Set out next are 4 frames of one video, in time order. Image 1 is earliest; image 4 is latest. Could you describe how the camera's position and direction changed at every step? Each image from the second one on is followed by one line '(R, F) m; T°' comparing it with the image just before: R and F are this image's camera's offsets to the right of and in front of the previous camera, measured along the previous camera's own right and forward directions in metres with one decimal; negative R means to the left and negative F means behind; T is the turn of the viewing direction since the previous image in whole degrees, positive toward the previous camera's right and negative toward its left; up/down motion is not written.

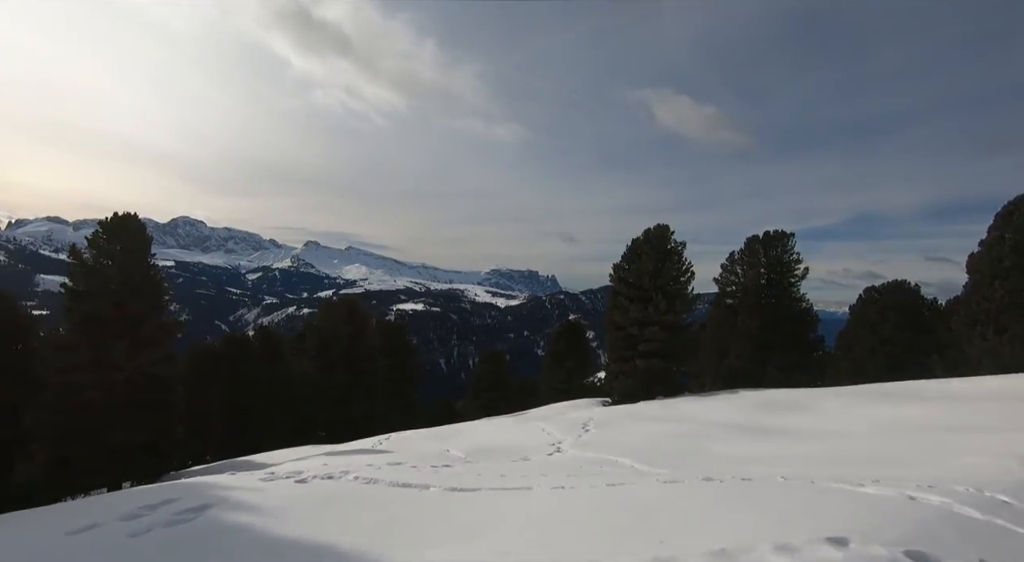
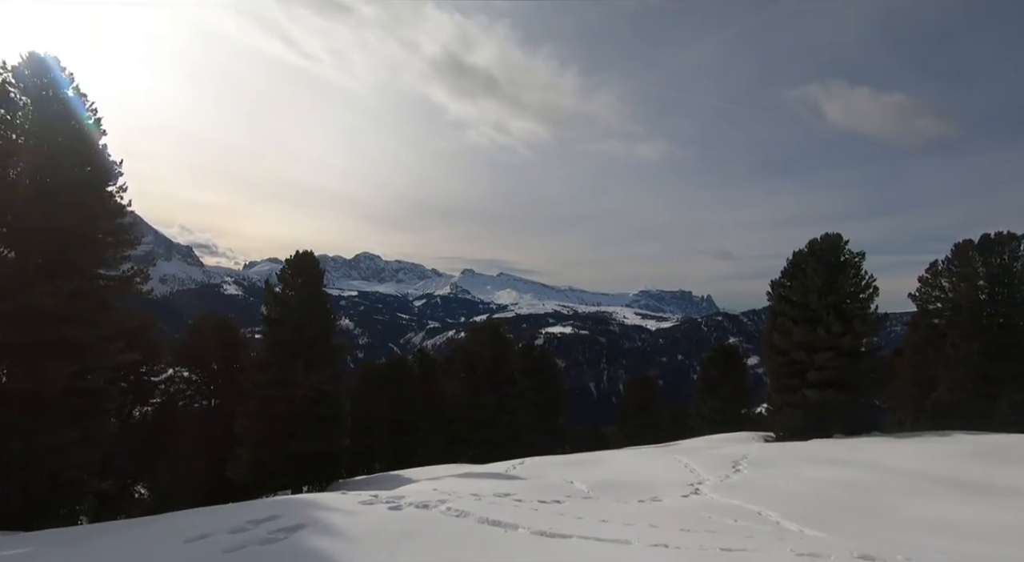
(+0.7, +0.9) m; -16°
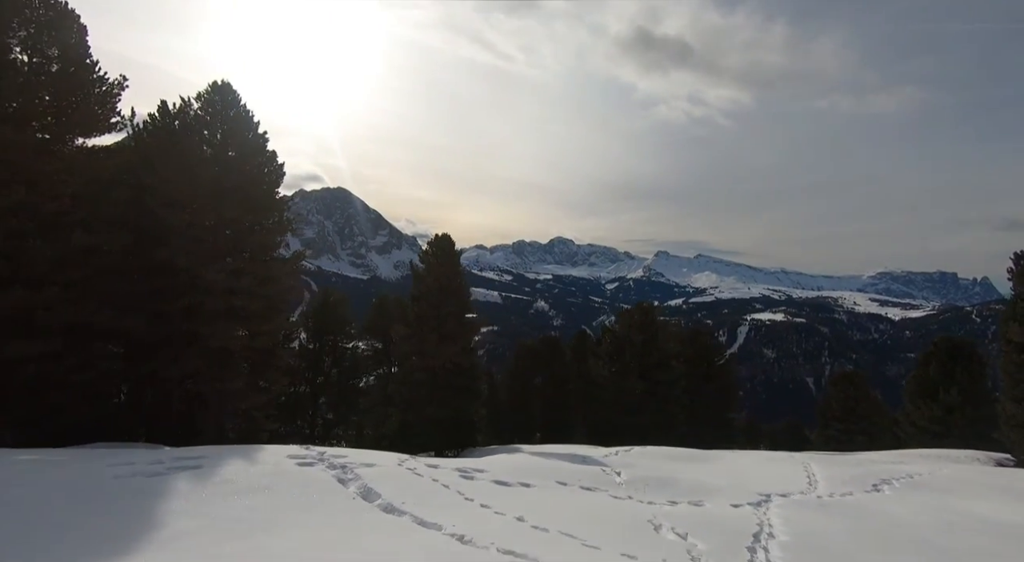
(+4.0, +1.5) m; -23°
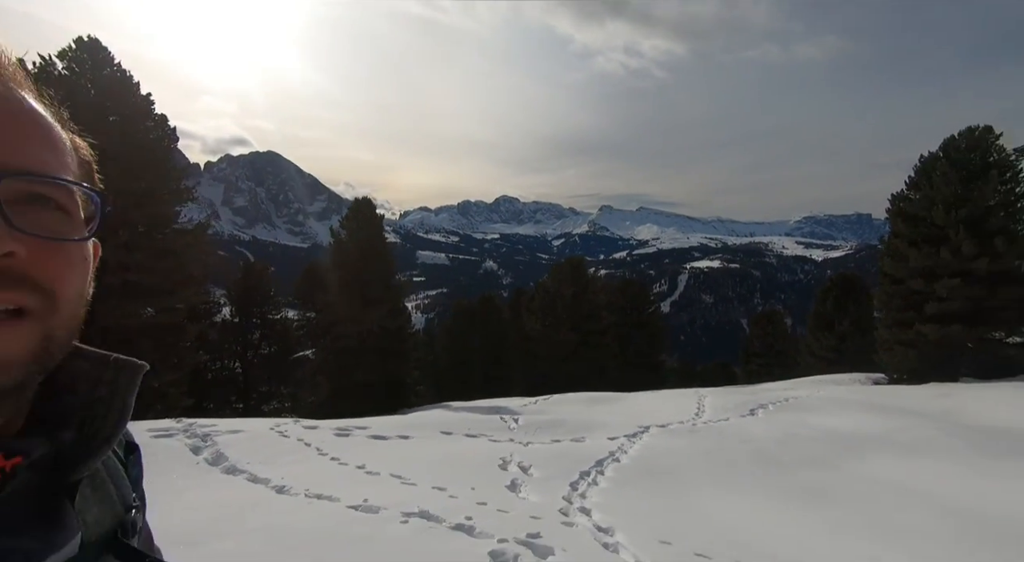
(+1.5, -0.4) m; +4°
